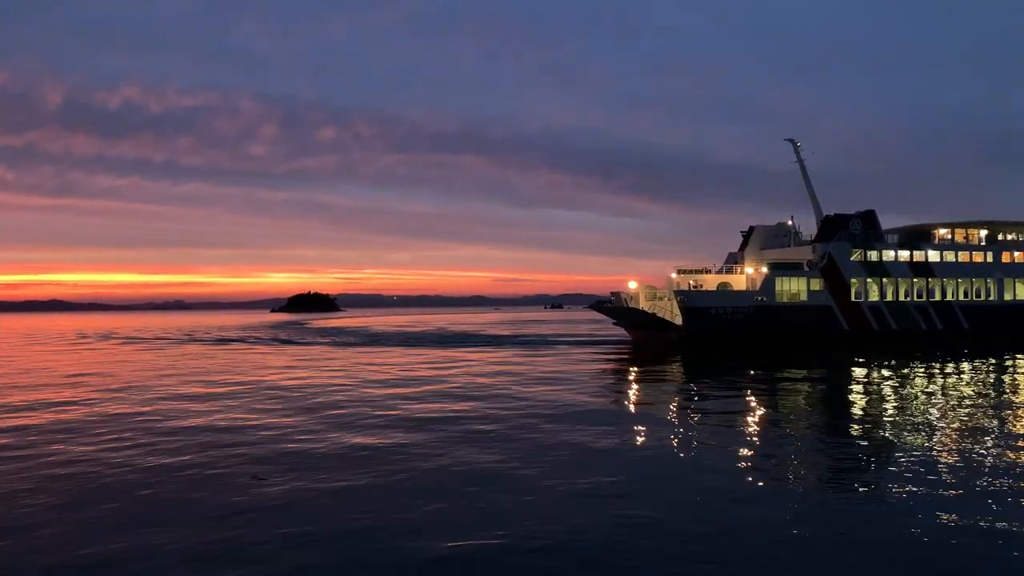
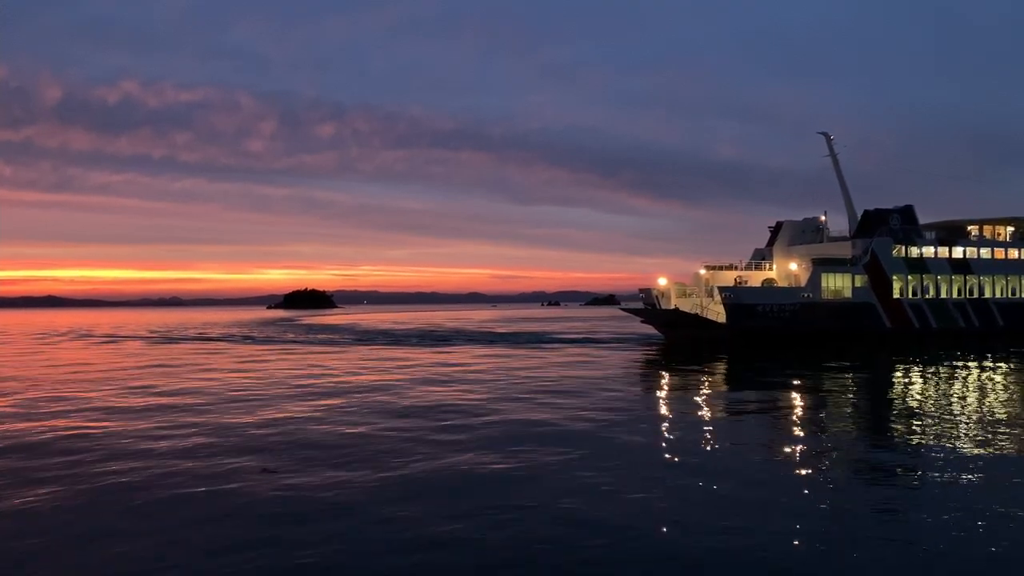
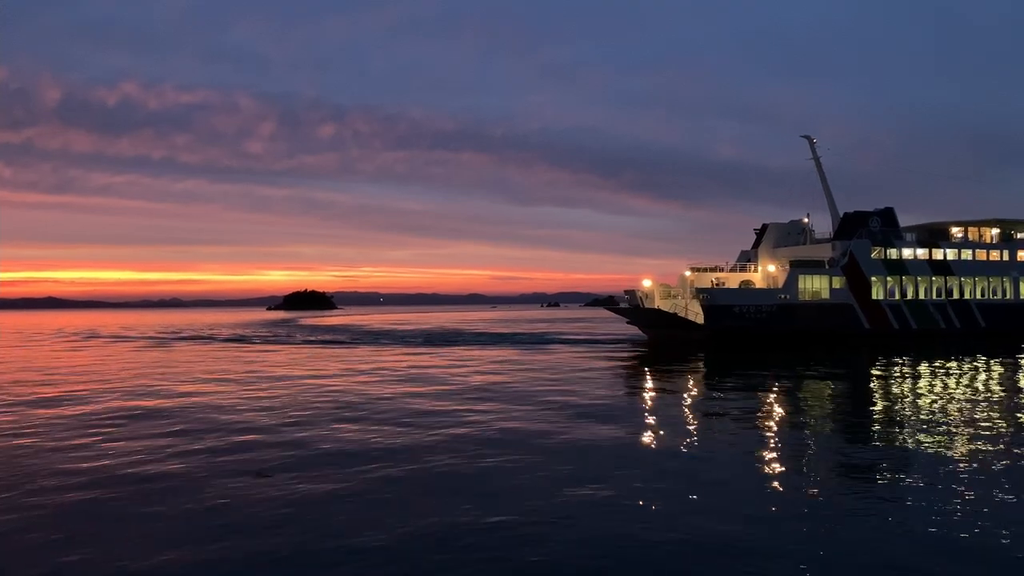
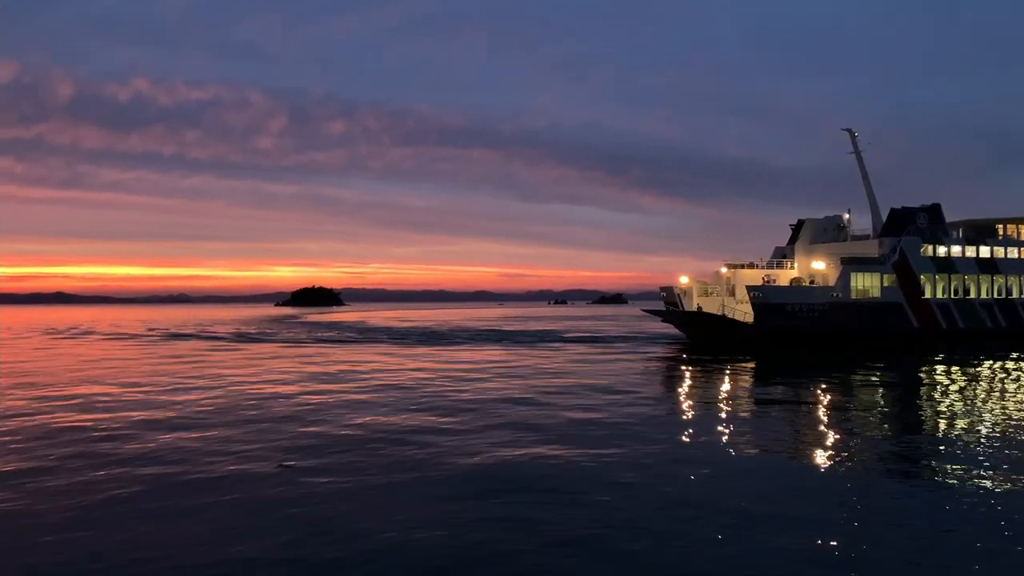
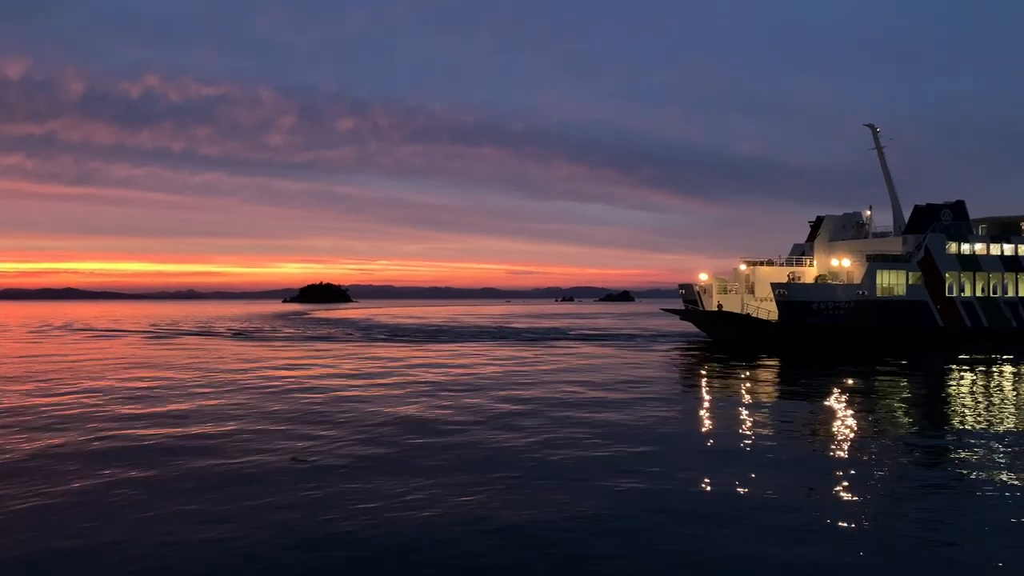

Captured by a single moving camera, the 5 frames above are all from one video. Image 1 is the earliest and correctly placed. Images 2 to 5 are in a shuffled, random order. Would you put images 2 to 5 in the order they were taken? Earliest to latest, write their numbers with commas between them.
3, 2, 4, 5
